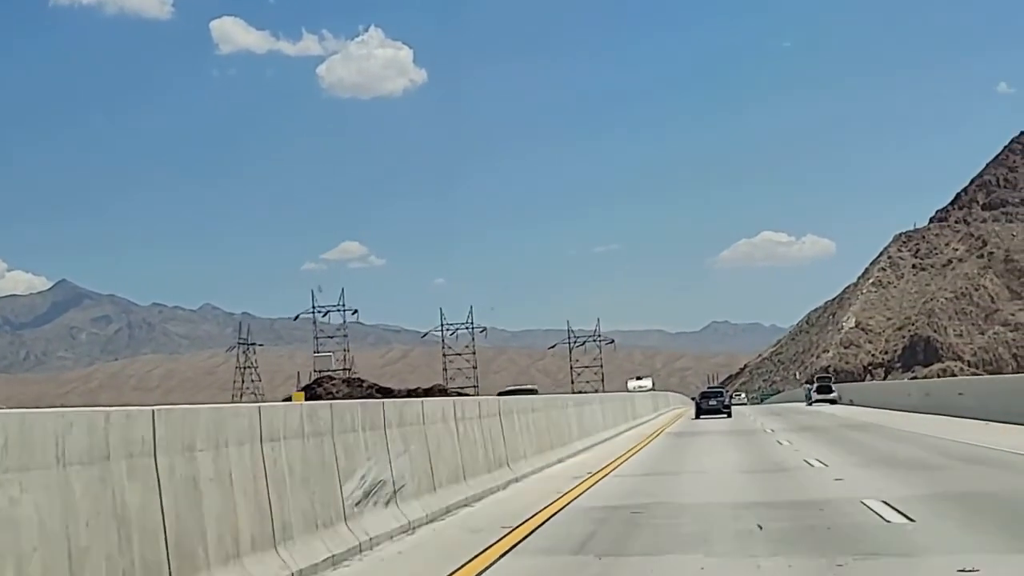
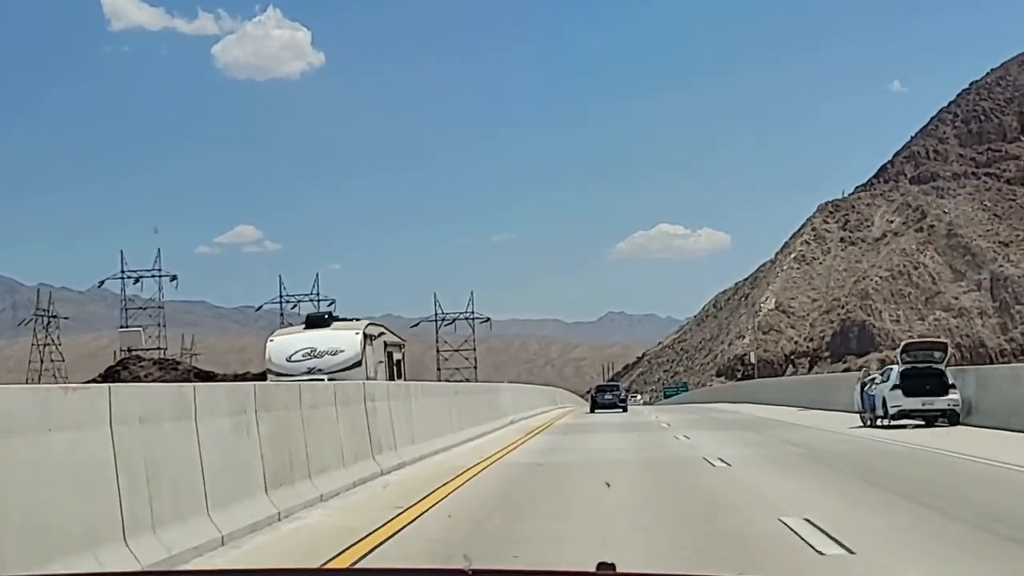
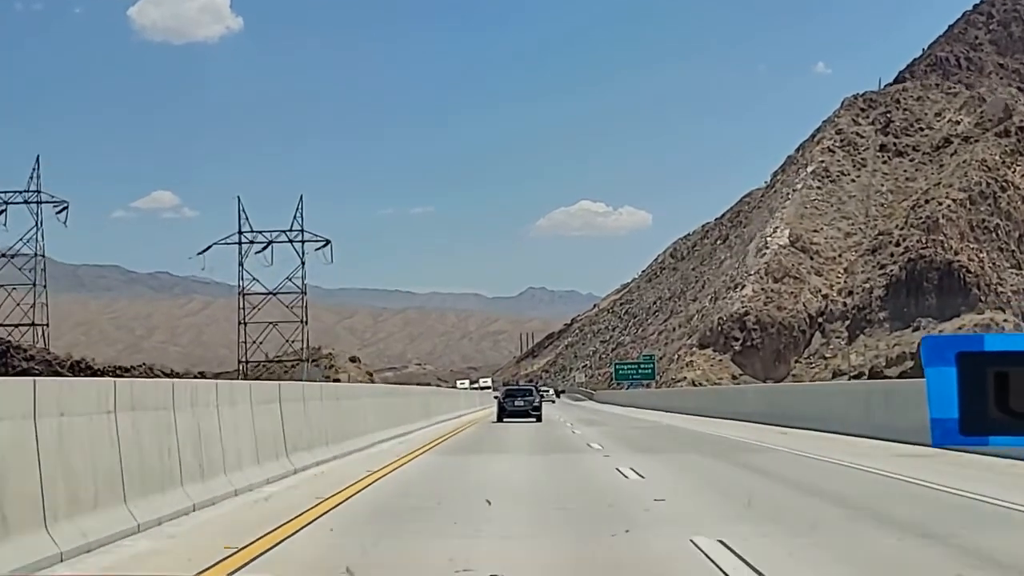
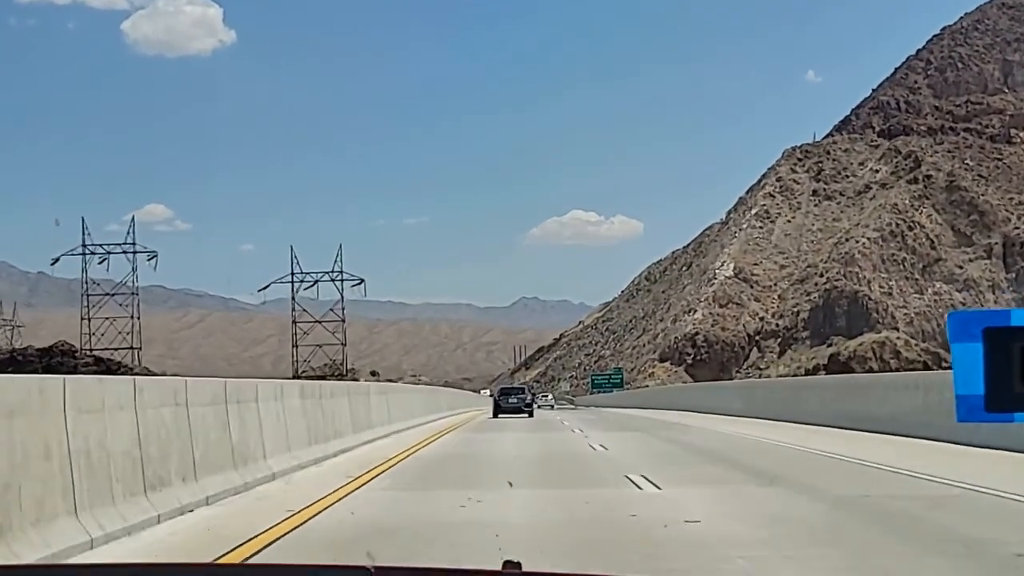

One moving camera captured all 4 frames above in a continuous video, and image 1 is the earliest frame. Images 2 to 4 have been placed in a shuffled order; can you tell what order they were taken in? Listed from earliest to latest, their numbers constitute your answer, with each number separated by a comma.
2, 4, 3
